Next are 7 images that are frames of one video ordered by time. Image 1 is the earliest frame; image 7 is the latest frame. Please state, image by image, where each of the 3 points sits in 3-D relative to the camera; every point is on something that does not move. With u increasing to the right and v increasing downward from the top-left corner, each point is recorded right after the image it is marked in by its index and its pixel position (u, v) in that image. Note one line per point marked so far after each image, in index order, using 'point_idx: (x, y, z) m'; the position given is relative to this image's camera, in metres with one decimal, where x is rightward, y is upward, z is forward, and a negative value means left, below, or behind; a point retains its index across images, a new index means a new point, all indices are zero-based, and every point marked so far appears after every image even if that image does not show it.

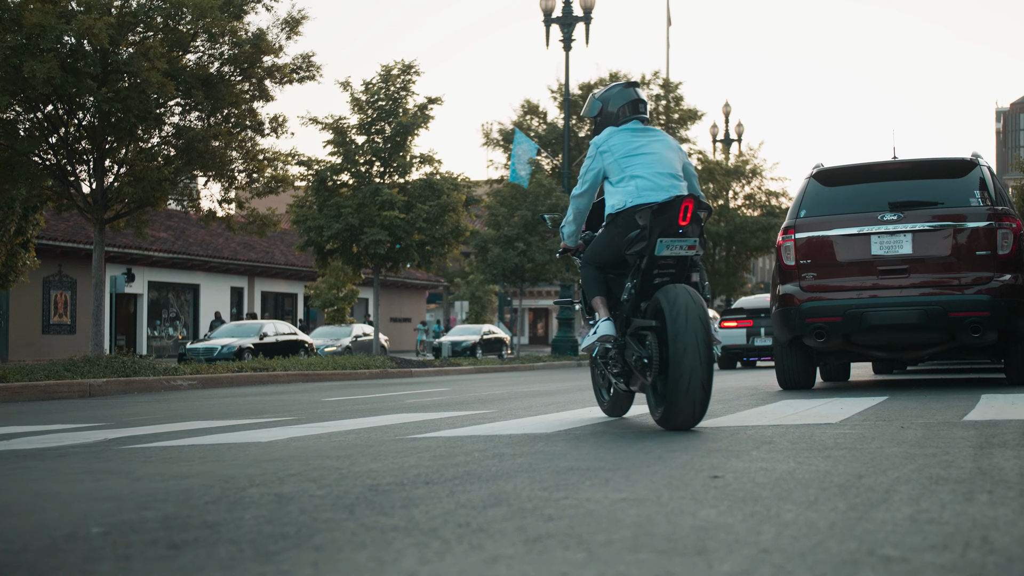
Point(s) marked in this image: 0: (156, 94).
0: (-4.9, +2.7, +14.5) m
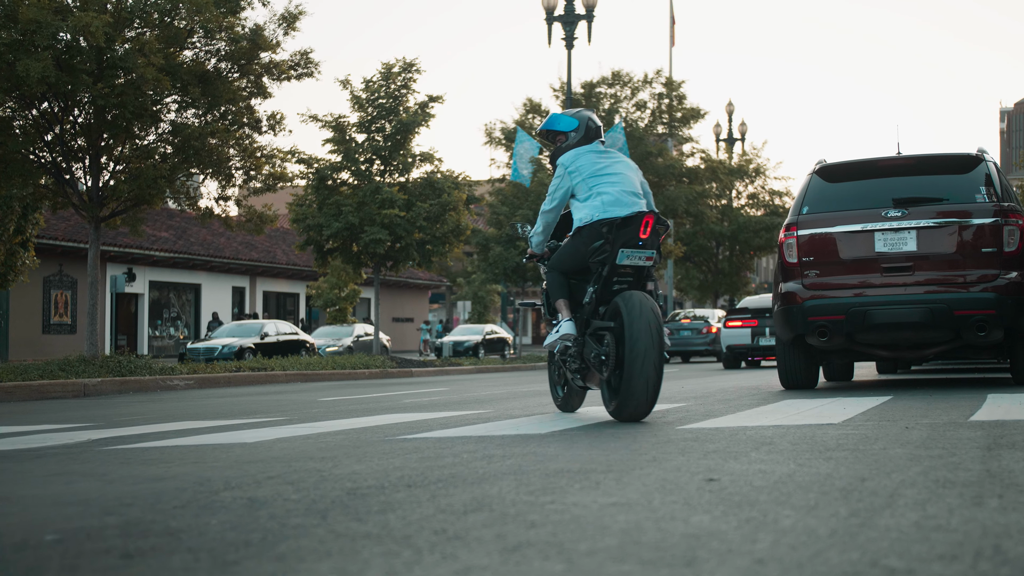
0: (-4.9, +2.7, +14.3) m
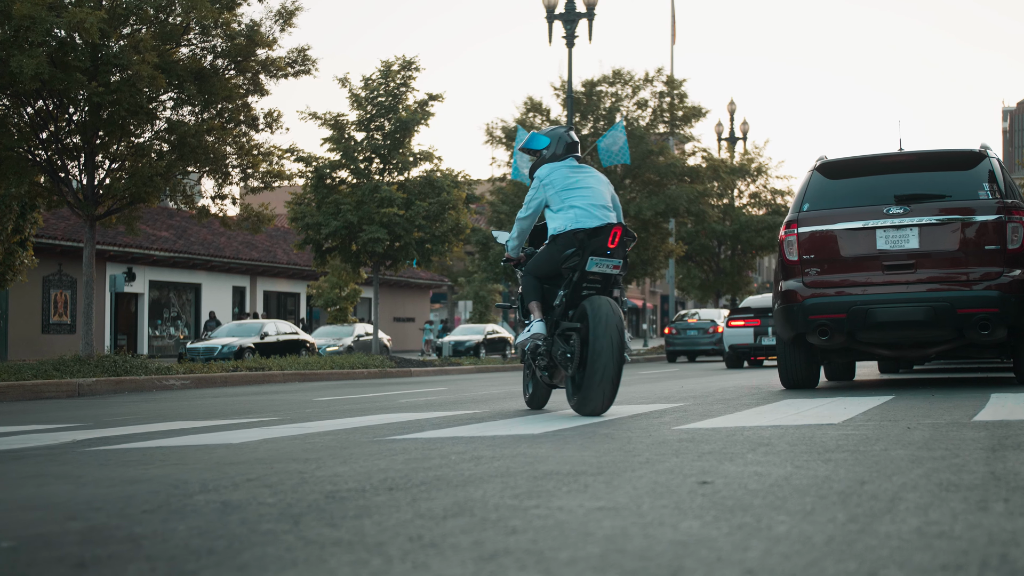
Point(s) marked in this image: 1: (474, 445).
0: (-4.9, +2.7, +14.2) m
1: (-0.2, -0.7, +4.7) m
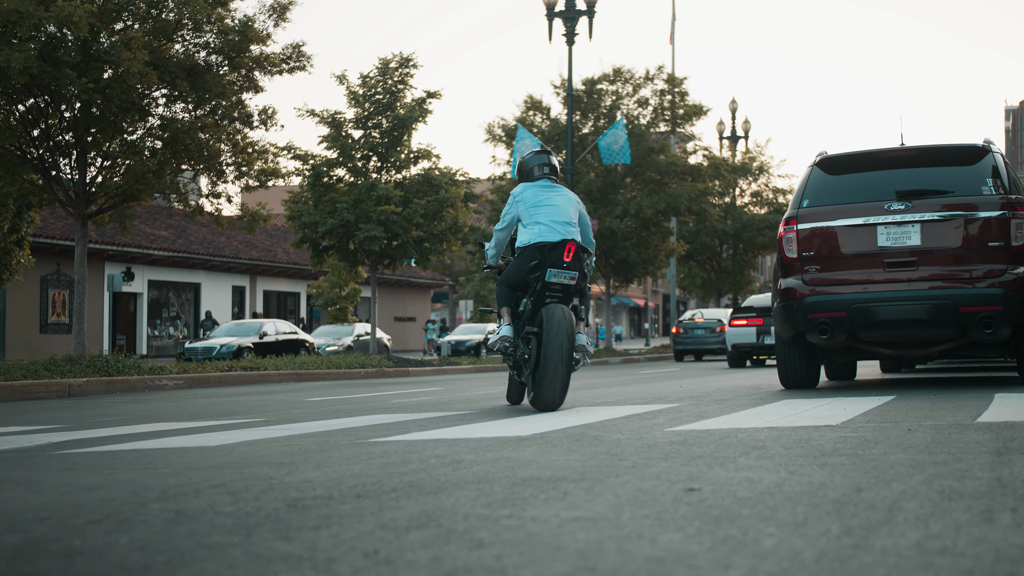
0: (-4.9, +2.7, +14.0) m
1: (-0.2, -0.7, +4.5) m
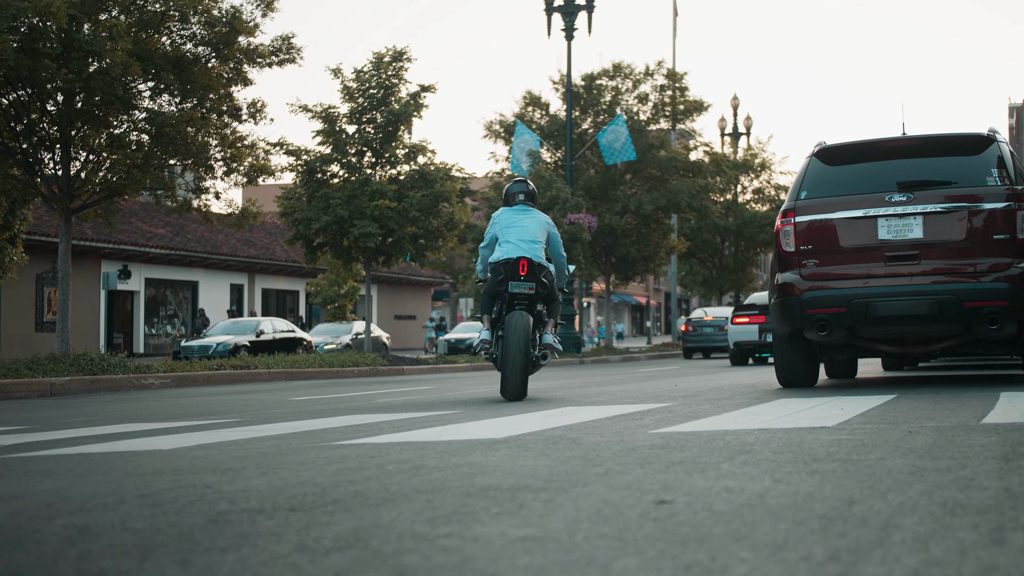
0: (-5.0, +2.7, +13.7) m
1: (-0.3, -0.7, +4.2) m
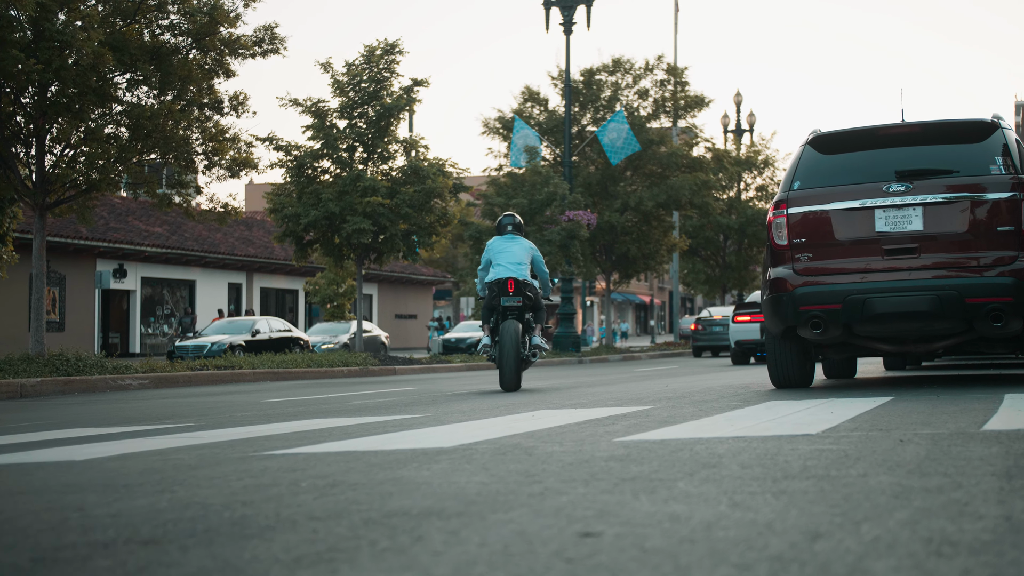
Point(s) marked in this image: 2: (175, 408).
0: (-5.2, +2.8, +13.3) m
1: (-0.6, -0.6, +3.8) m
2: (-3.1, -1.1, +9.7) m
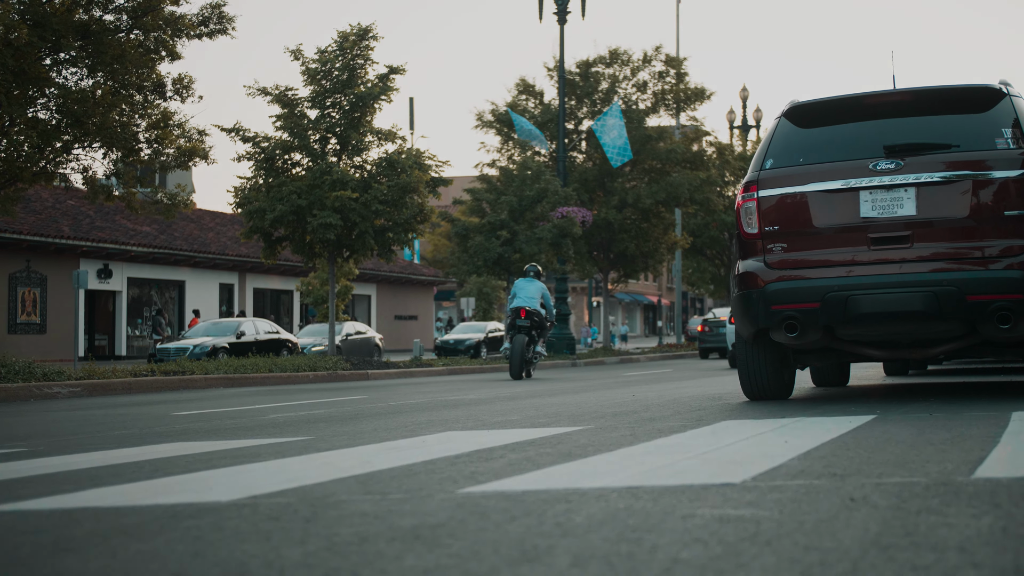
0: (-5.7, +2.8, +12.1) m
1: (-1.1, -0.6, +2.6) m
2: (-3.6, -1.1, +8.5) m
